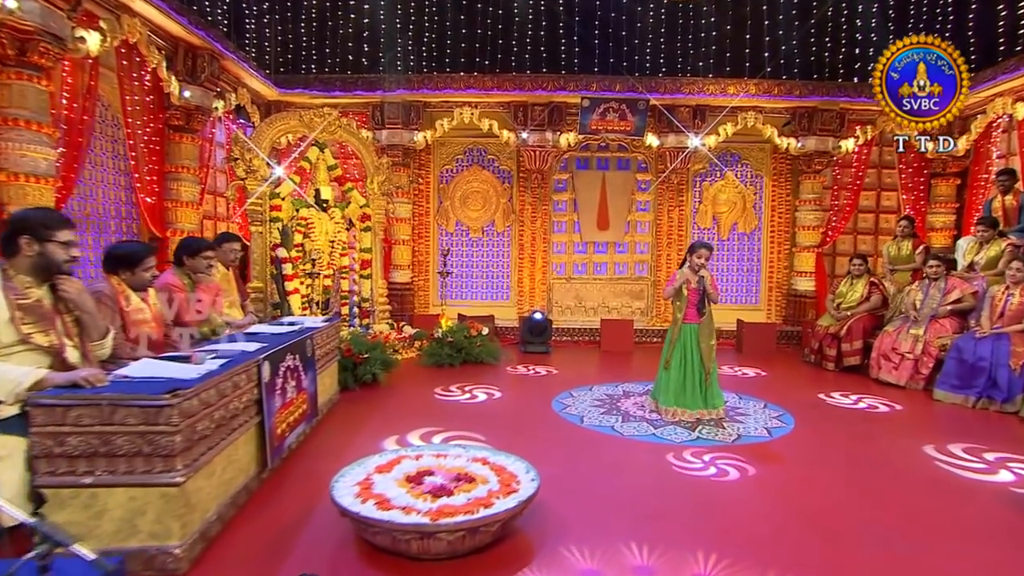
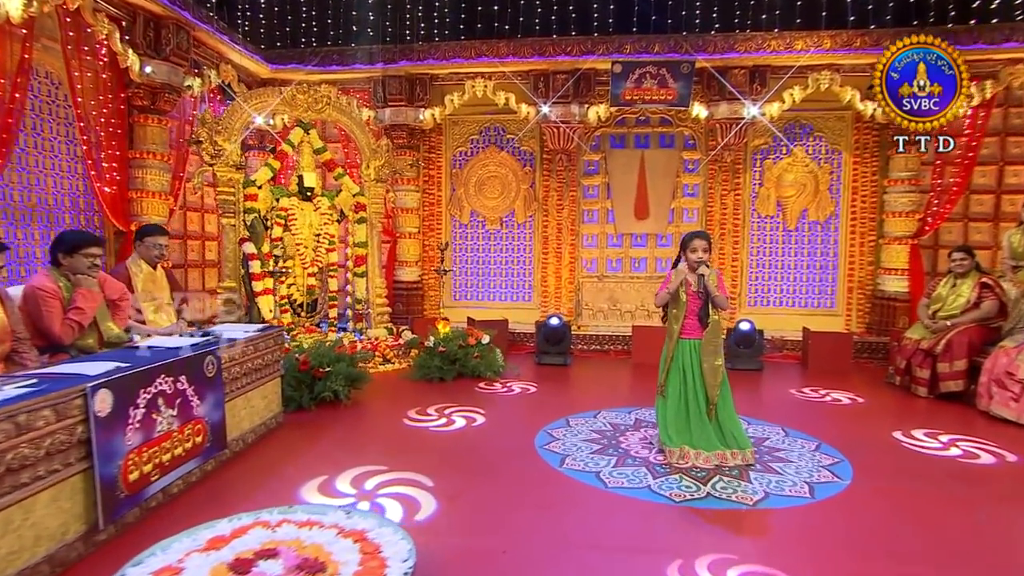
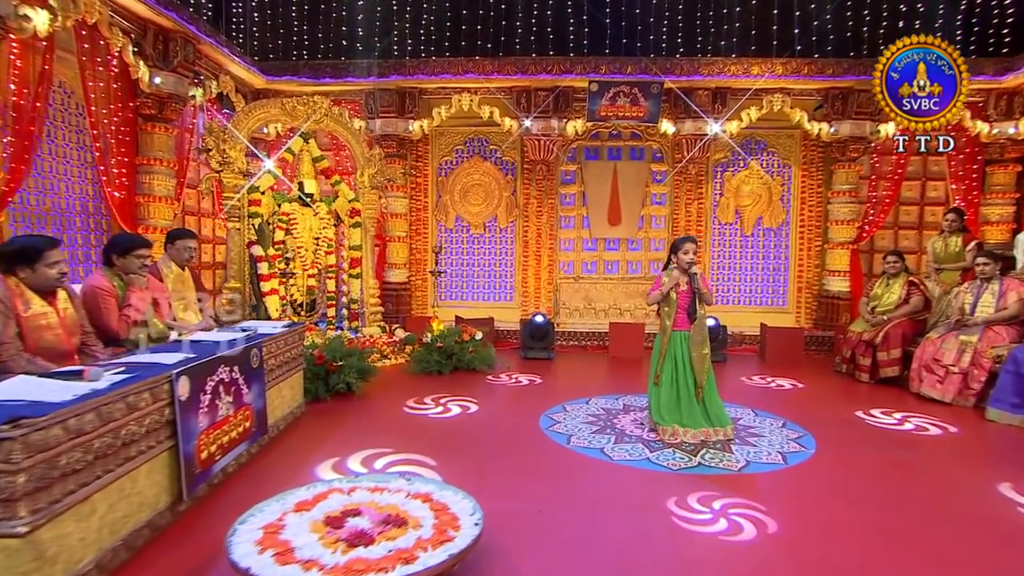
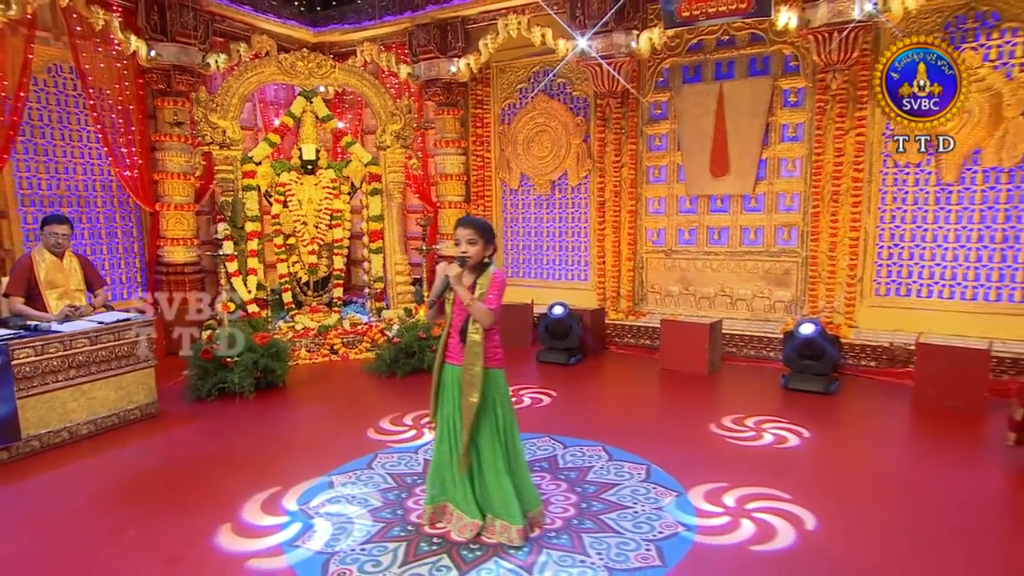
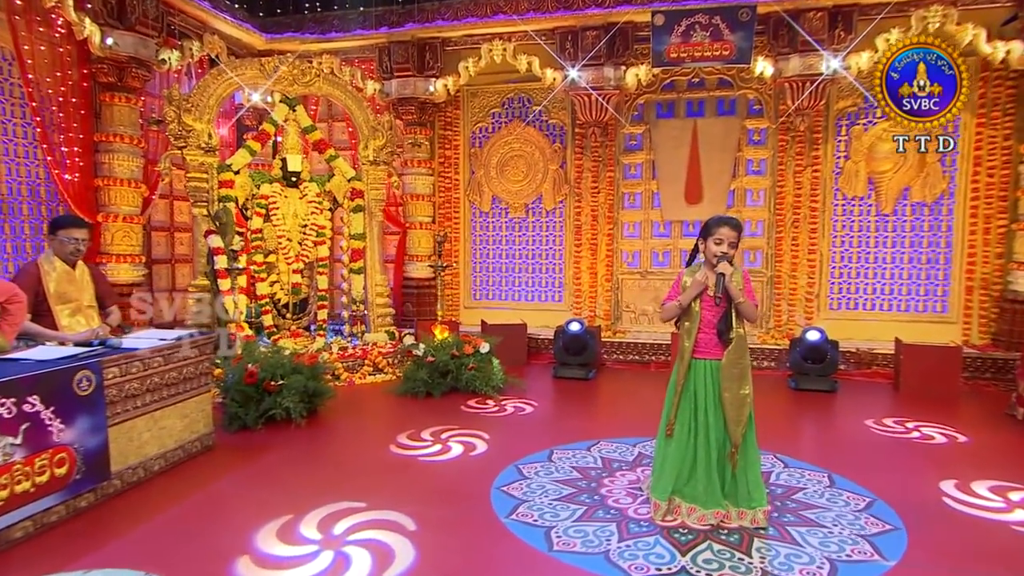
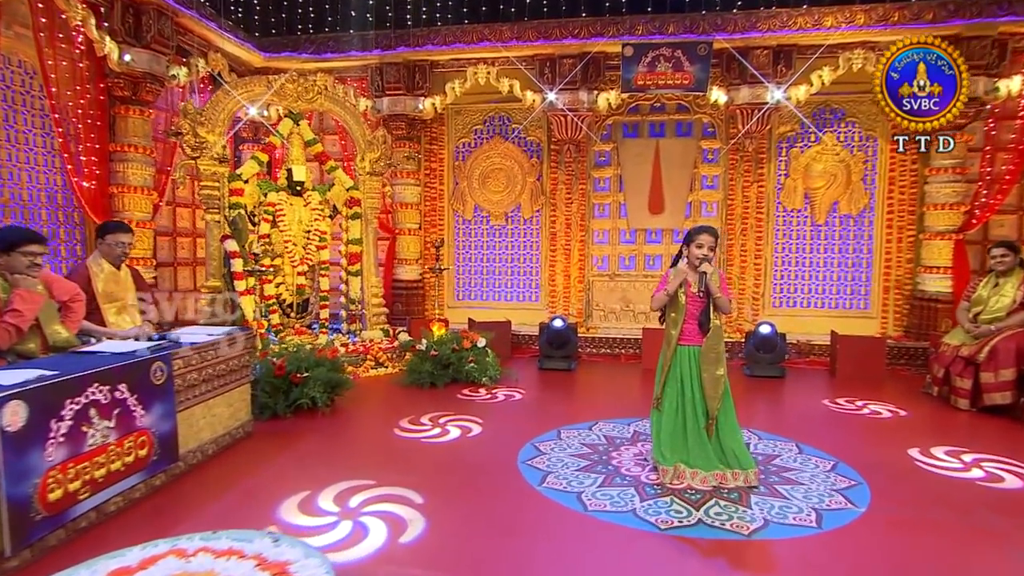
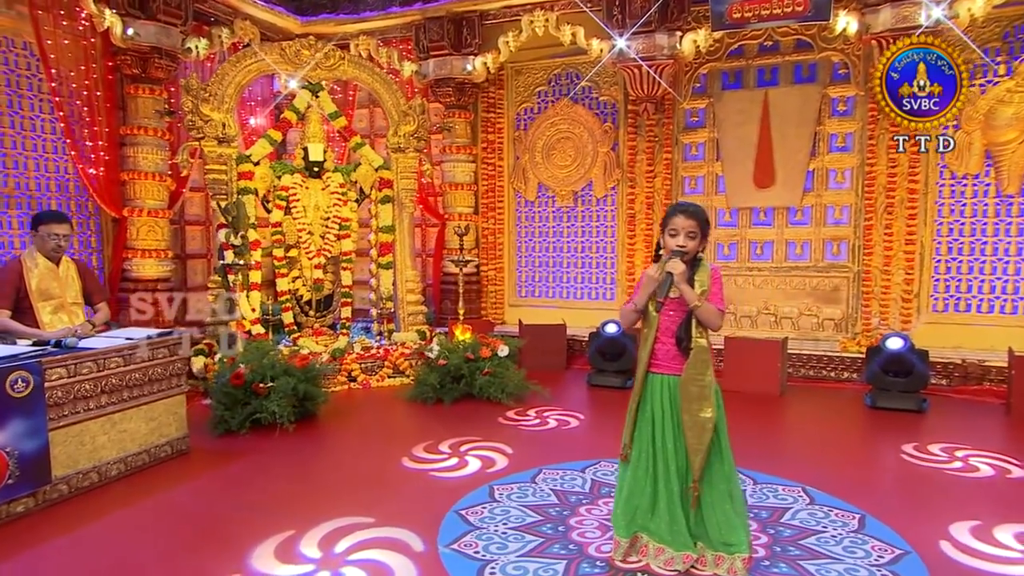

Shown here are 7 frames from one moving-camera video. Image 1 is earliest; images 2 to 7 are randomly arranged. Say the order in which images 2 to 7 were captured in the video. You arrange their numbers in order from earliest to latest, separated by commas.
3, 2, 6, 5, 7, 4
